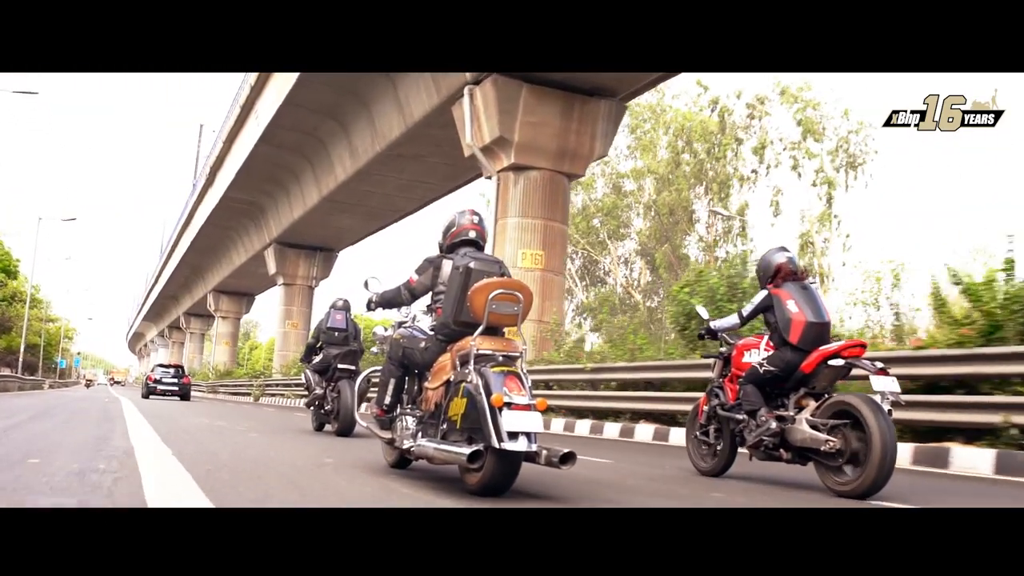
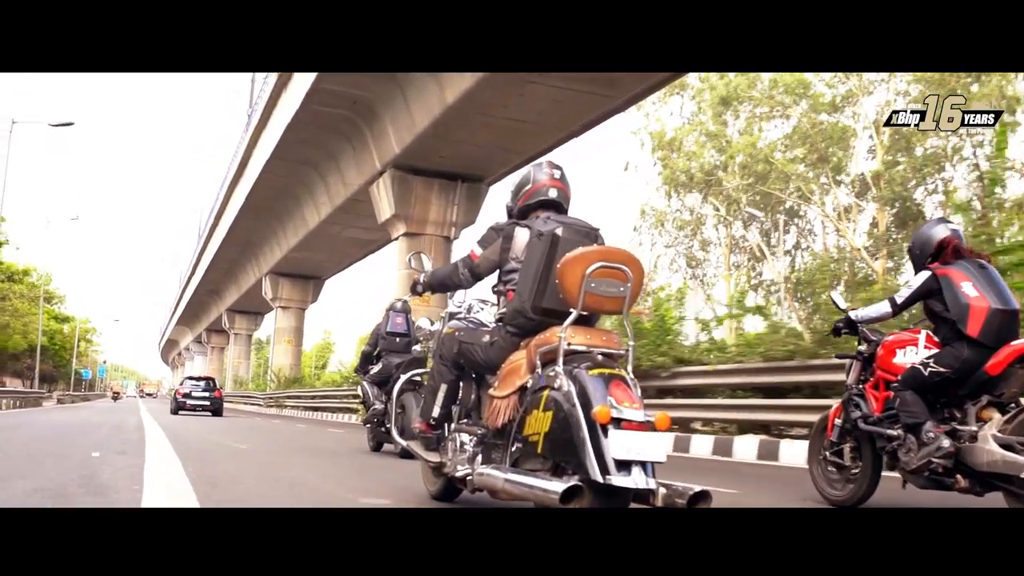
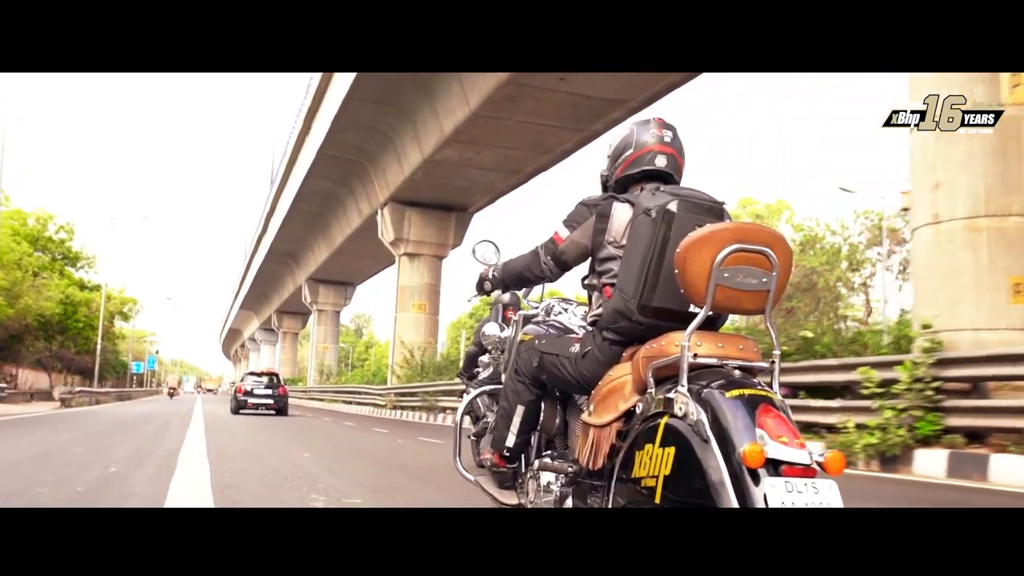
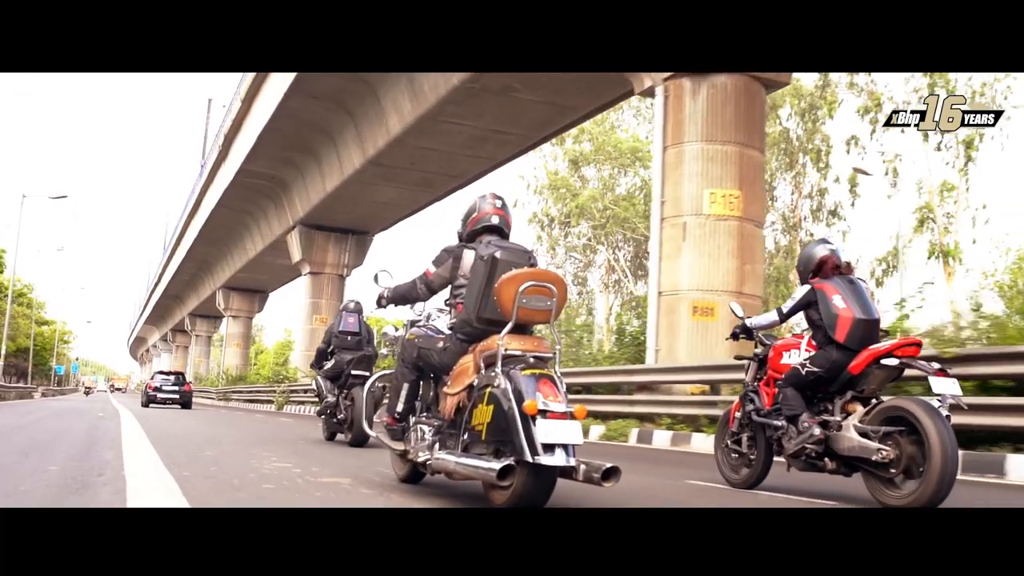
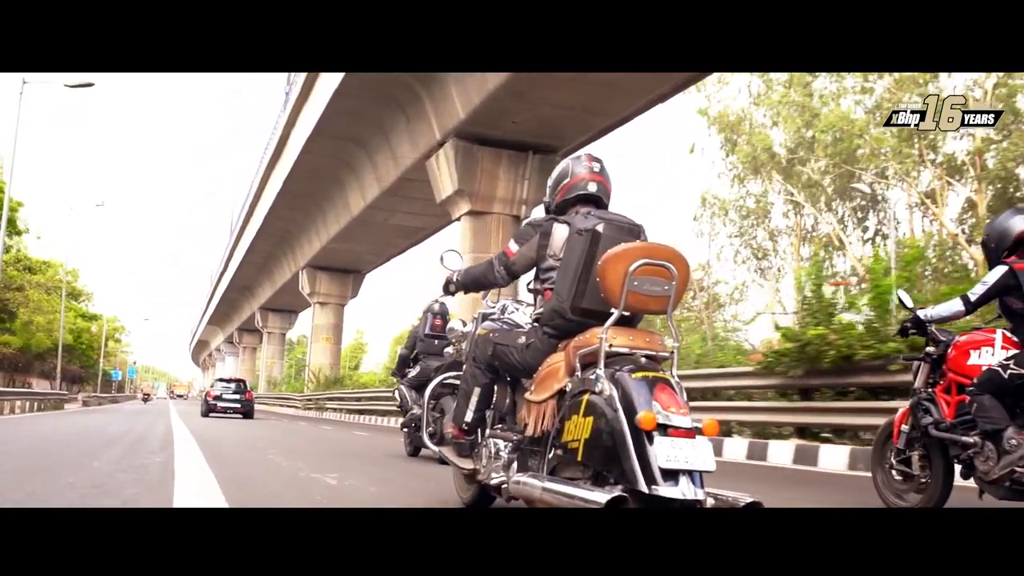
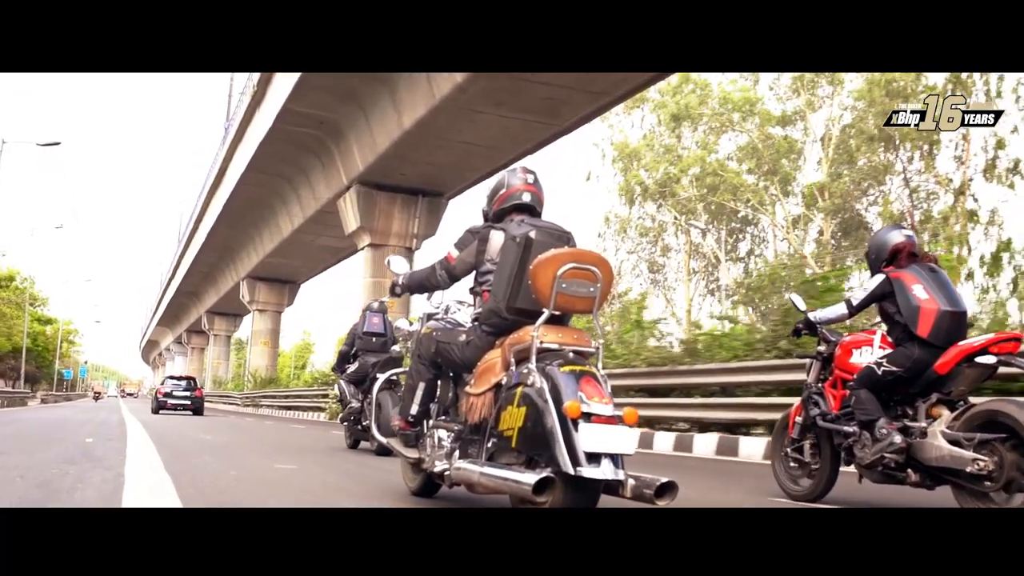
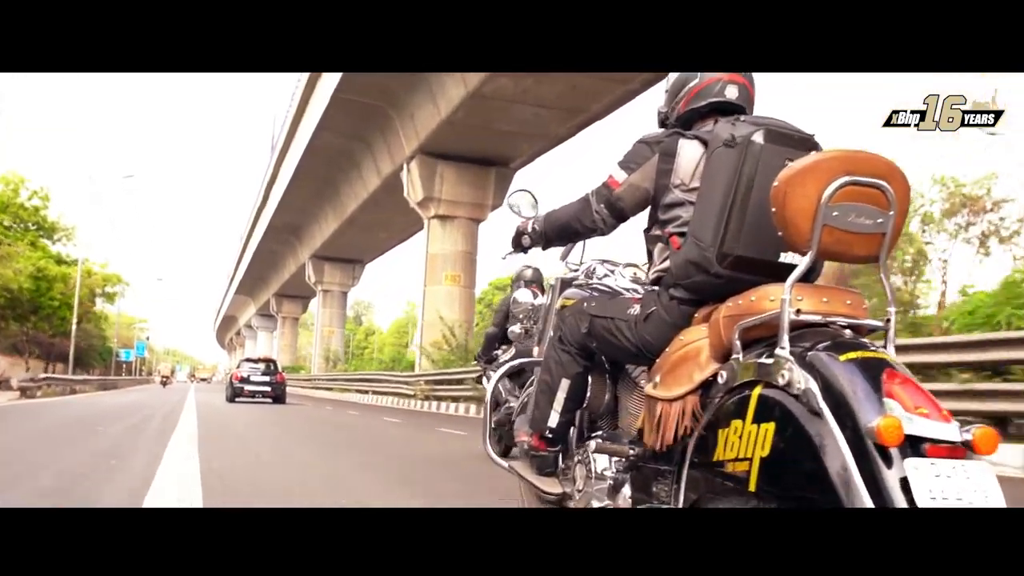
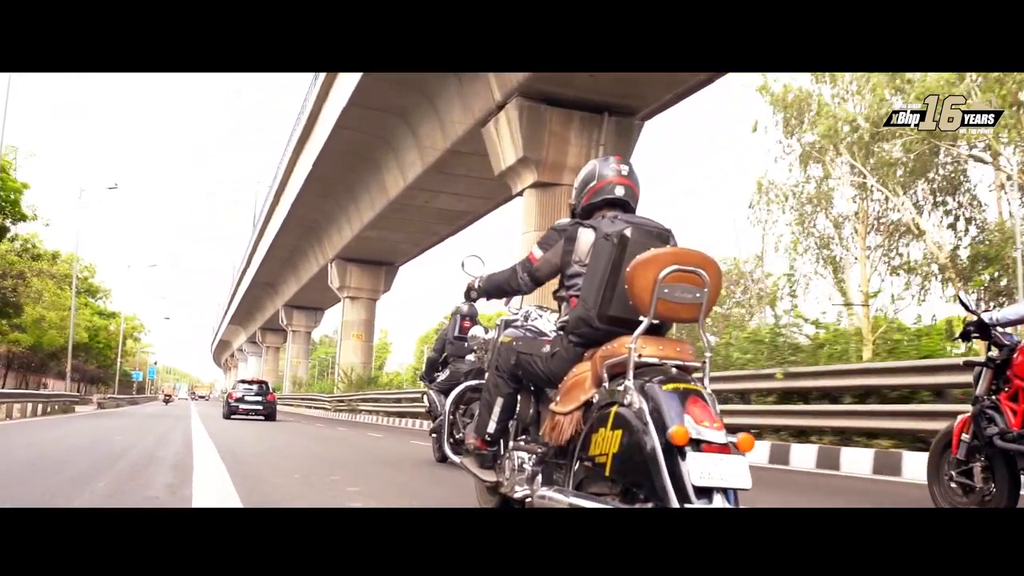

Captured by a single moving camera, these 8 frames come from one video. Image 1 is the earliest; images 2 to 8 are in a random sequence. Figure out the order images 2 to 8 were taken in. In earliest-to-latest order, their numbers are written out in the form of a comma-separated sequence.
4, 6, 2, 5, 8, 3, 7
